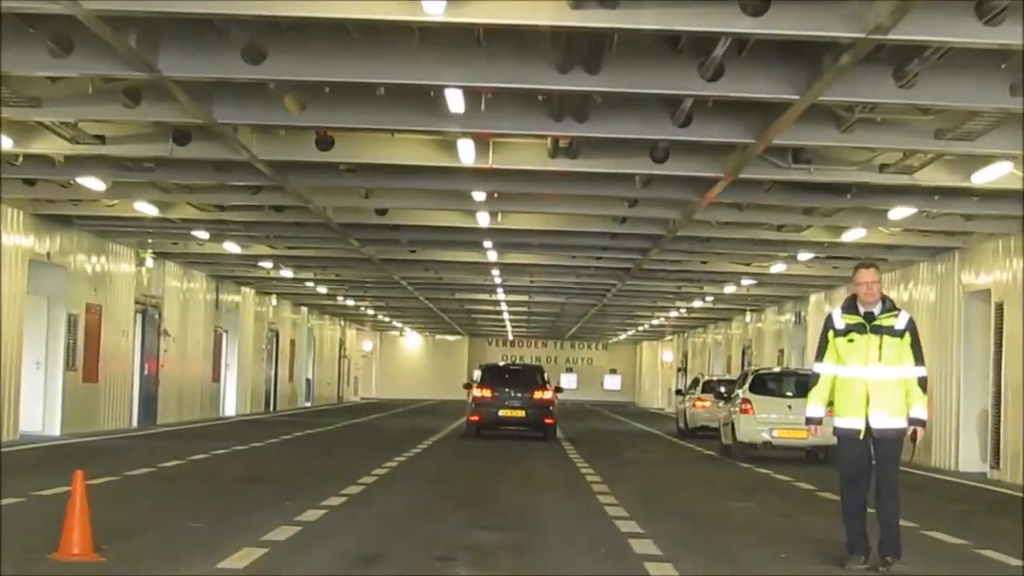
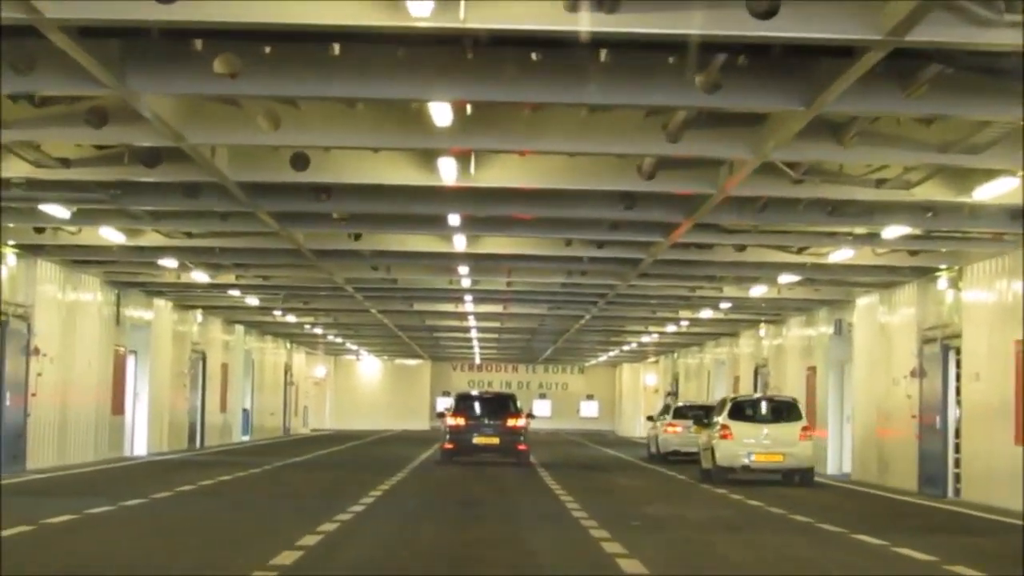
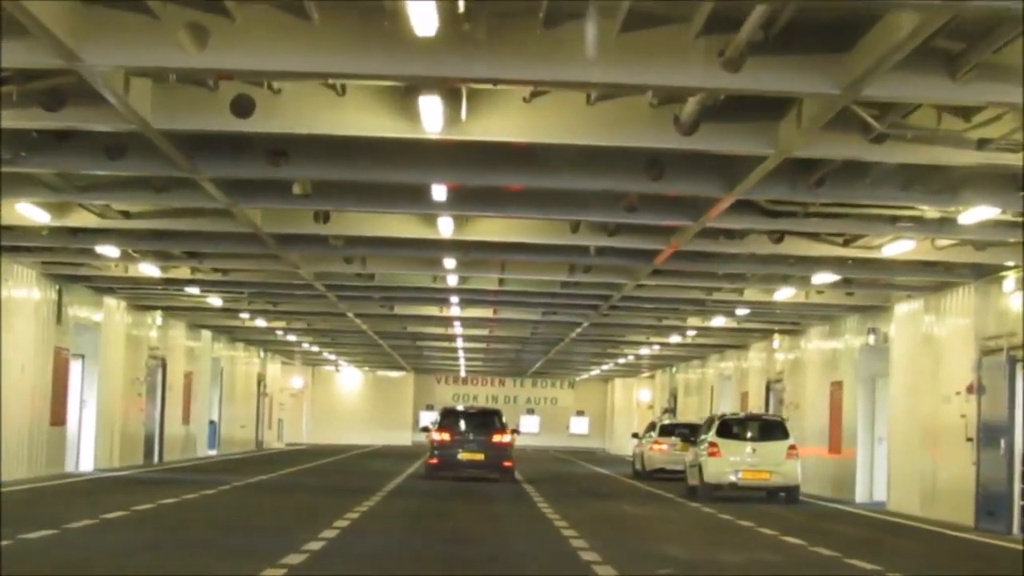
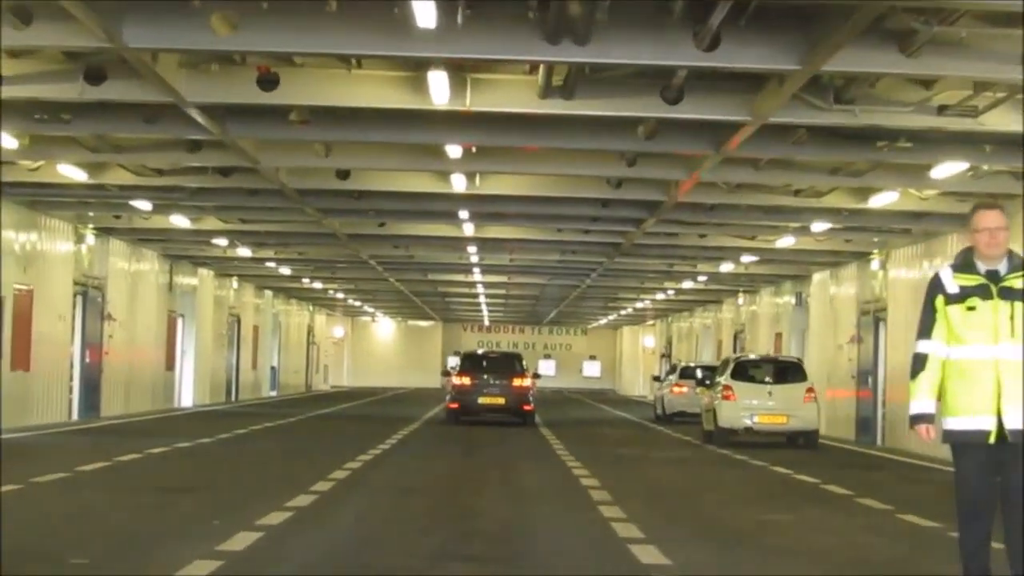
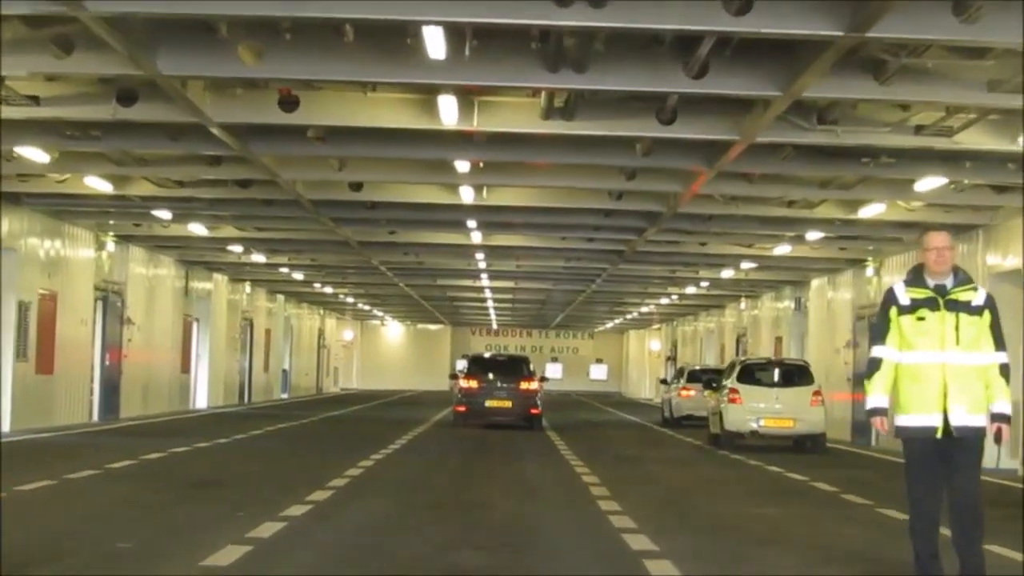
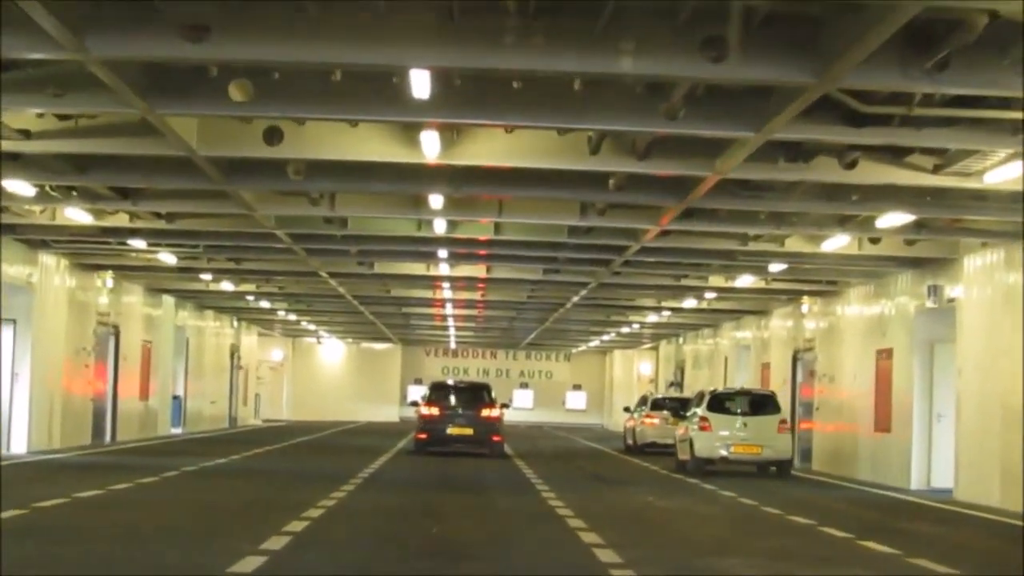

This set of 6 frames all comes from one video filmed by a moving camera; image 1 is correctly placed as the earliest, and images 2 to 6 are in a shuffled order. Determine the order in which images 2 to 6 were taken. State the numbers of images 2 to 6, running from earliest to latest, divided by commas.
5, 4, 2, 3, 6
